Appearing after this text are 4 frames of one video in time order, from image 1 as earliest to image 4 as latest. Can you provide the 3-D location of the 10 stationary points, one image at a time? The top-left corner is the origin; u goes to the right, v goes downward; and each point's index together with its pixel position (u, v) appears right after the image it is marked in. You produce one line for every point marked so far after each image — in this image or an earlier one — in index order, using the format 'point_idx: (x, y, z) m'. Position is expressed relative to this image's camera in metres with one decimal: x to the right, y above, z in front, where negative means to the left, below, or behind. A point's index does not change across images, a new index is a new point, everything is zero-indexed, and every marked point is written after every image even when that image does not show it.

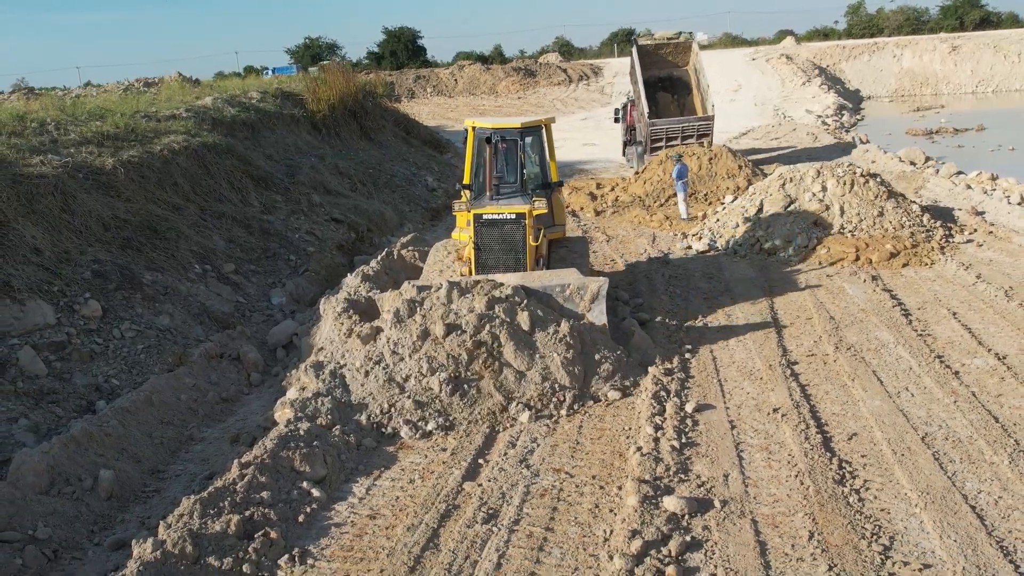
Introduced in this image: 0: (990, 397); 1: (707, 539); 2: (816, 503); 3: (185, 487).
0: (+3.9, -0.9, +6.1) m
1: (+1.2, -1.5, +4.6) m
2: (+2.0, -1.4, +4.9) m
3: (-2.4, -1.5, +5.6) m
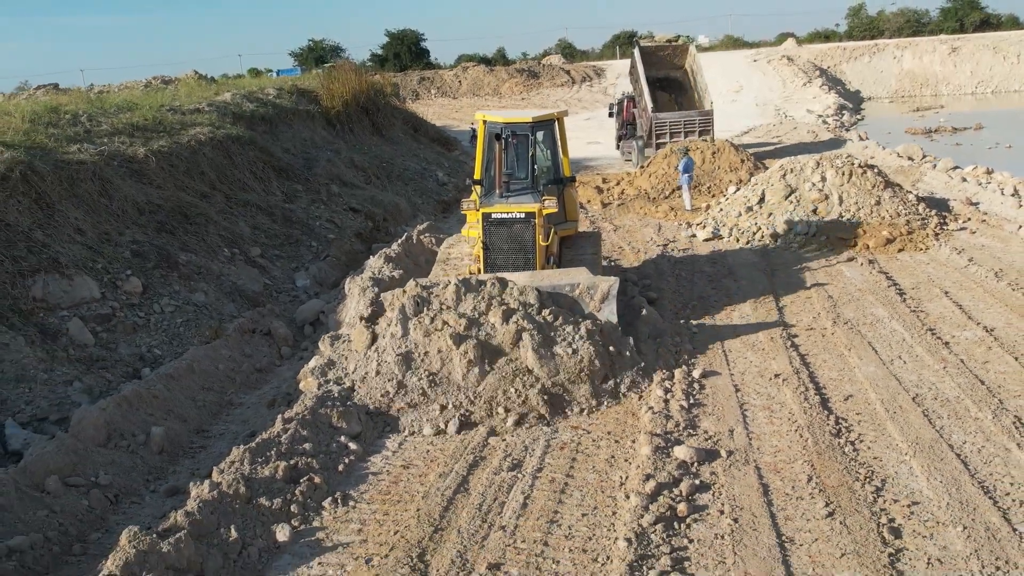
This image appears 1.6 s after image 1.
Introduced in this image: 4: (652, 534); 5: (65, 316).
0: (+4.0, -0.6, +6.5) m
1: (+1.3, -1.3, +5.0) m
2: (+2.1, -1.1, +5.3) m
3: (-2.2, -1.2, +6.0) m
4: (+0.8, -1.5, +4.5) m
5: (-4.1, -0.2, +6.9) m
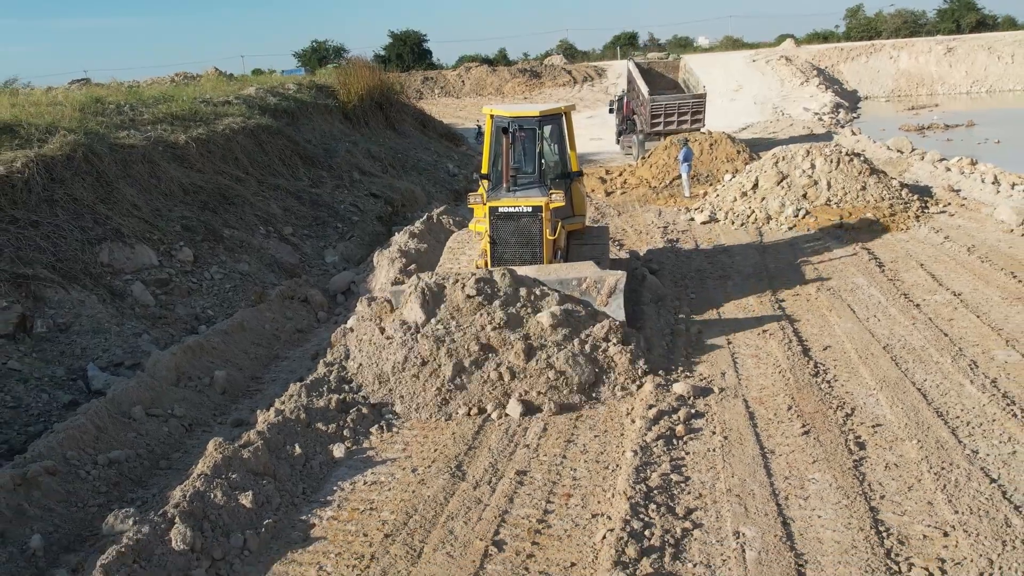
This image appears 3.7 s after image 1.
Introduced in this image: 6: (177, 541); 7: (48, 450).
0: (+4.2, -0.3, +7.3) m
1: (+1.5, -0.9, +5.8) m
2: (+2.3, -0.8, +6.1) m
3: (-2.1, -0.9, +6.8) m
4: (+1.0, -1.1, +5.3) m
5: (-3.9, +0.1, +7.7) m
6: (-1.9, -1.4, +4.3) m
7: (-3.2, -1.1, +5.1) m
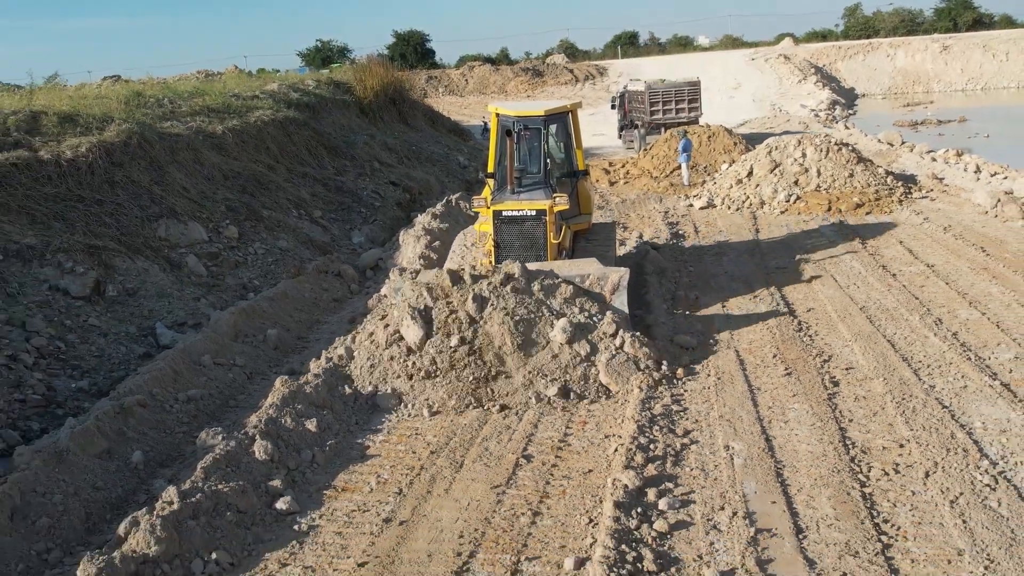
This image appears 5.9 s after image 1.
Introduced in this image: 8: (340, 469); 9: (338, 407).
0: (+4.4, 0.0, +8.2) m
1: (+1.7, -0.6, +6.7) m
2: (+2.5, -0.5, +7.0) m
3: (-1.9, -0.6, +7.7) m
4: (+1.2, -0.8, +6.2) m
5: (-3.7, +0.4, +8.6) m
6: (-1.7, -1.1, +5.2) m
7: (-3.0, -0.8, +6.0) m
8: (-1.2, -1.3, +5.3) m
9: (-1.4, -0.9, +6.0) m
